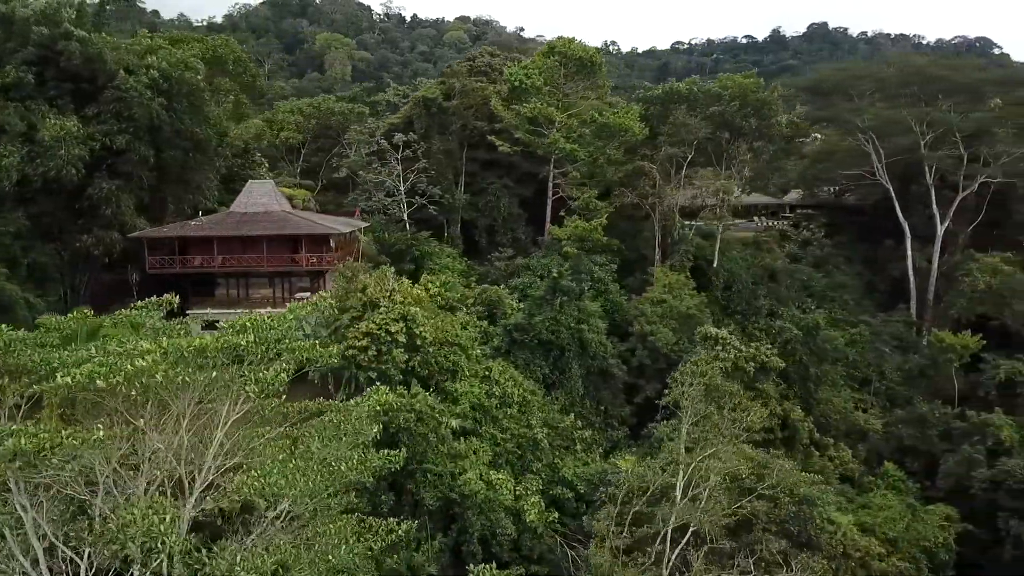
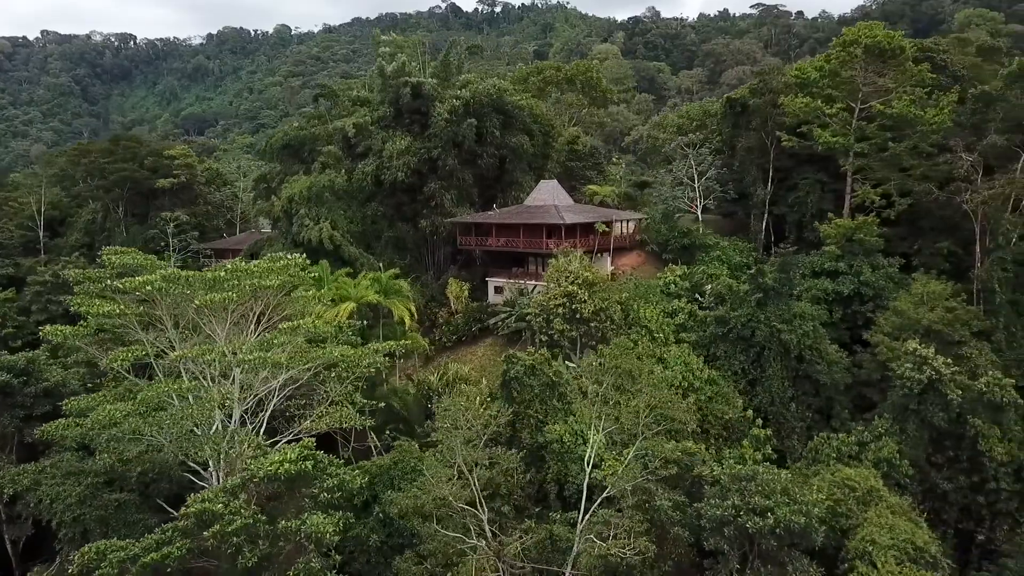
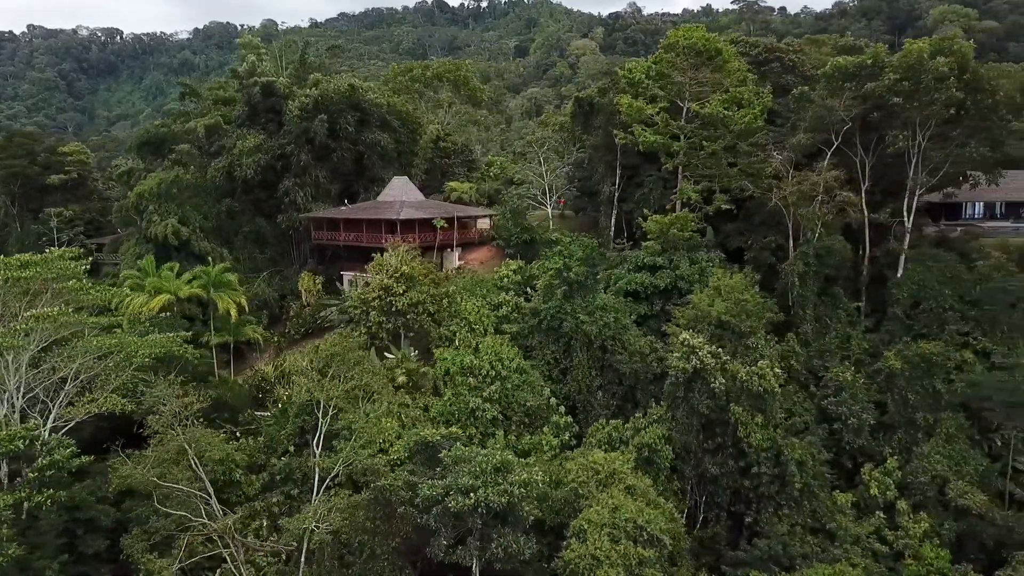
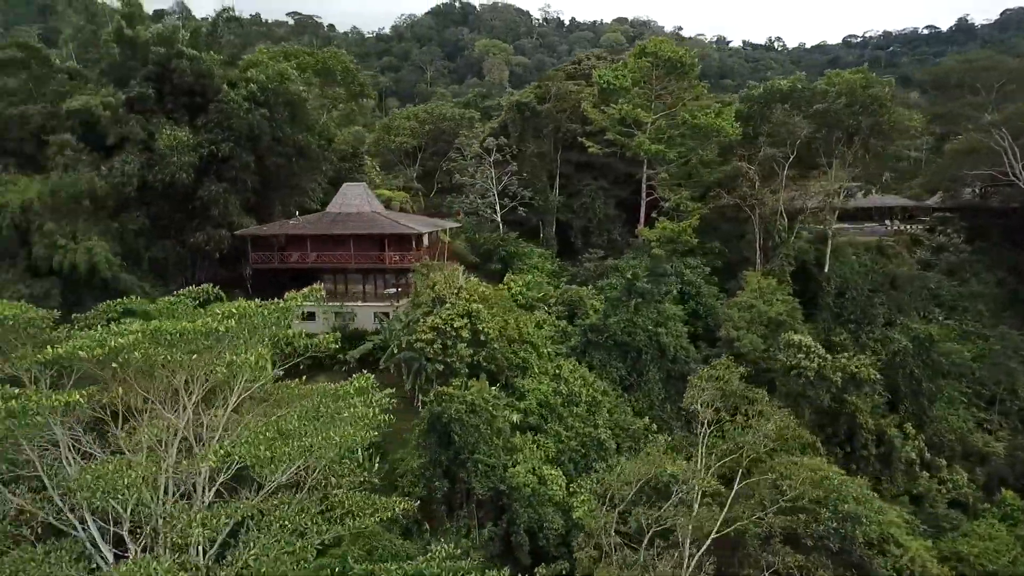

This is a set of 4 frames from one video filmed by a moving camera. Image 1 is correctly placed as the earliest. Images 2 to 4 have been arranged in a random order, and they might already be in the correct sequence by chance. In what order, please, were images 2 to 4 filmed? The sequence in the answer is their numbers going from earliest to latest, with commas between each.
4, 2, 3
